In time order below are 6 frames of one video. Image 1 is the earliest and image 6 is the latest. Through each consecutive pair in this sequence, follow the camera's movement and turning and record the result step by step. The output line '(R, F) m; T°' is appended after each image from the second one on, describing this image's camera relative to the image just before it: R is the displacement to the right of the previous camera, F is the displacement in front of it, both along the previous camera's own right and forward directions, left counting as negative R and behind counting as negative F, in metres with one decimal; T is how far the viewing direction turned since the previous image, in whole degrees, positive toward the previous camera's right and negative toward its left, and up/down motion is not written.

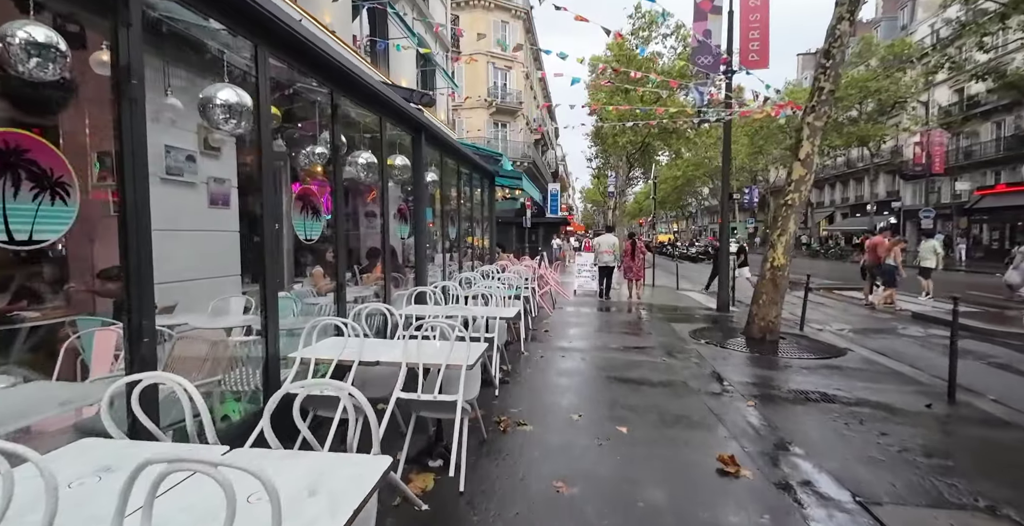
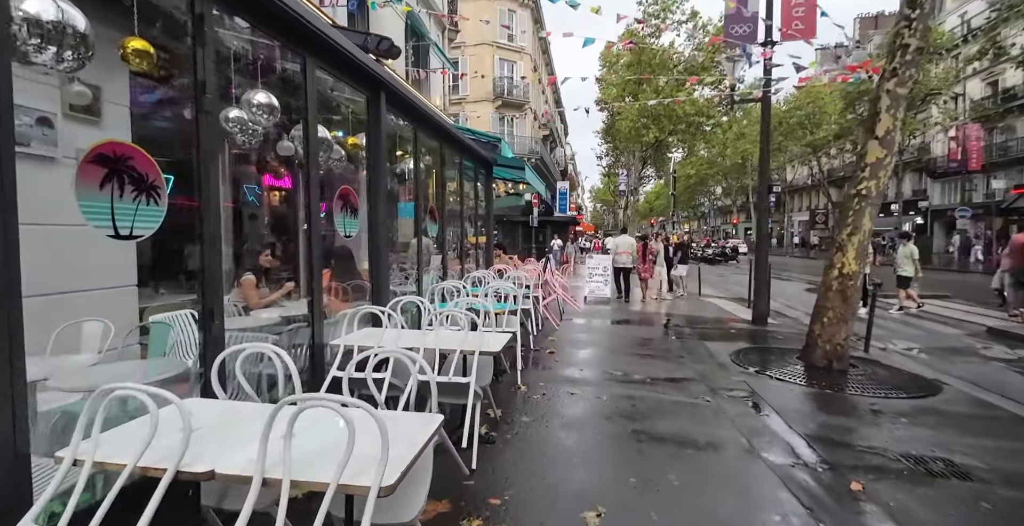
(+0.2, +1.6) m; -1°
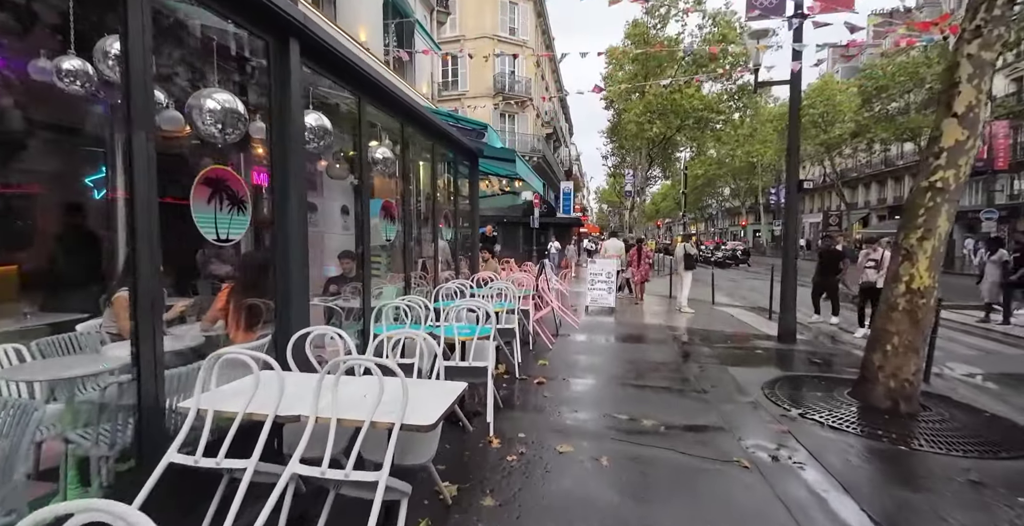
(+0.3, +1.2) m; -1°
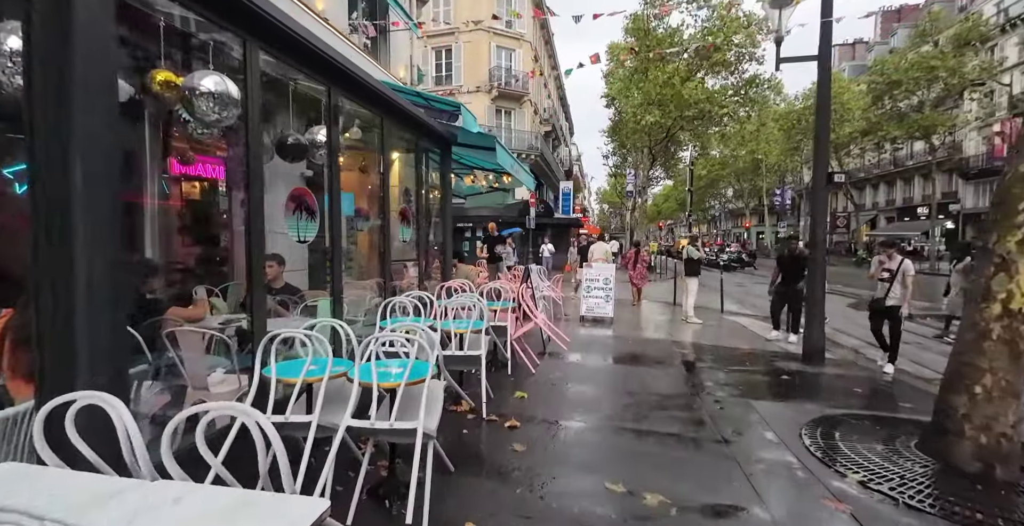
(+0.3, +1.2) m; 0°
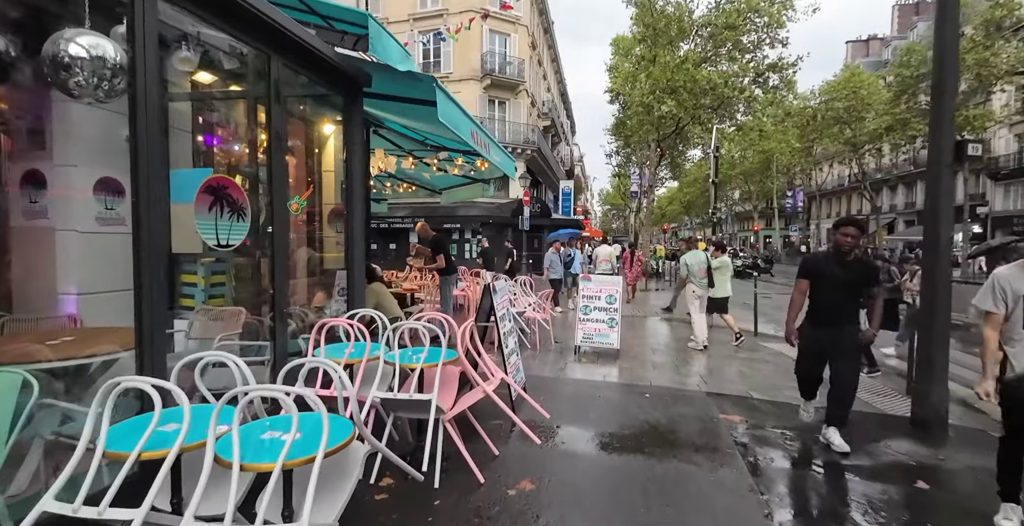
(+0.5, +2.4) m; 0°
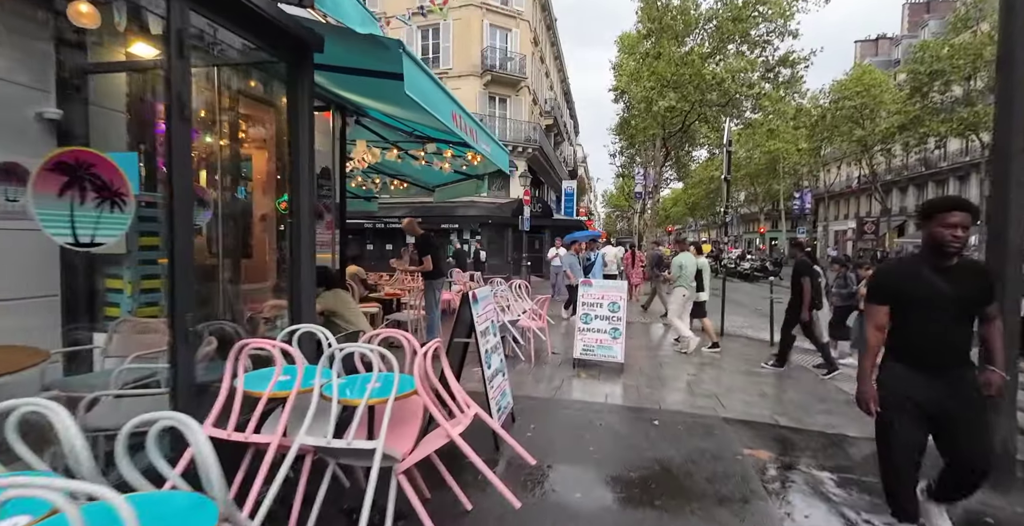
(+0.1, +0.7) m; 0°
